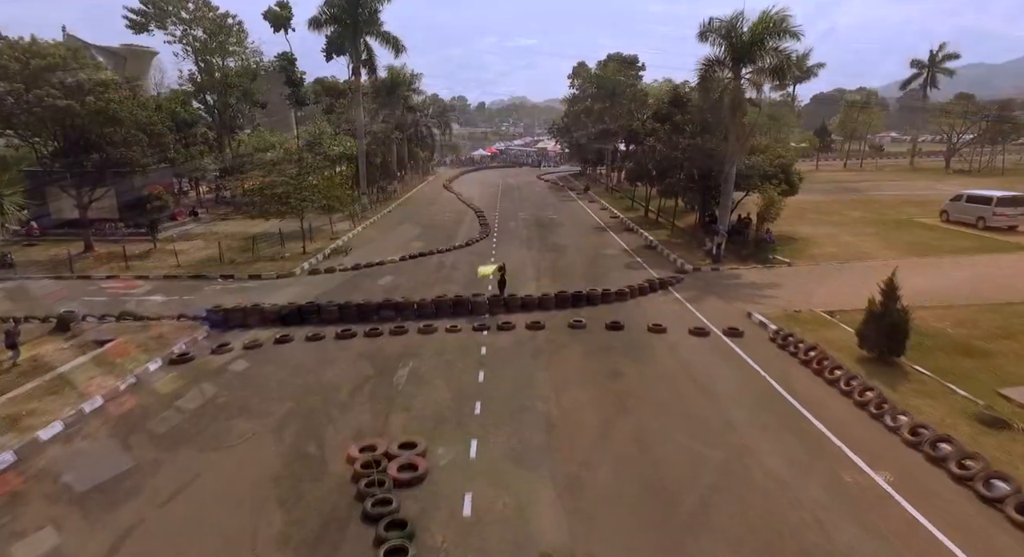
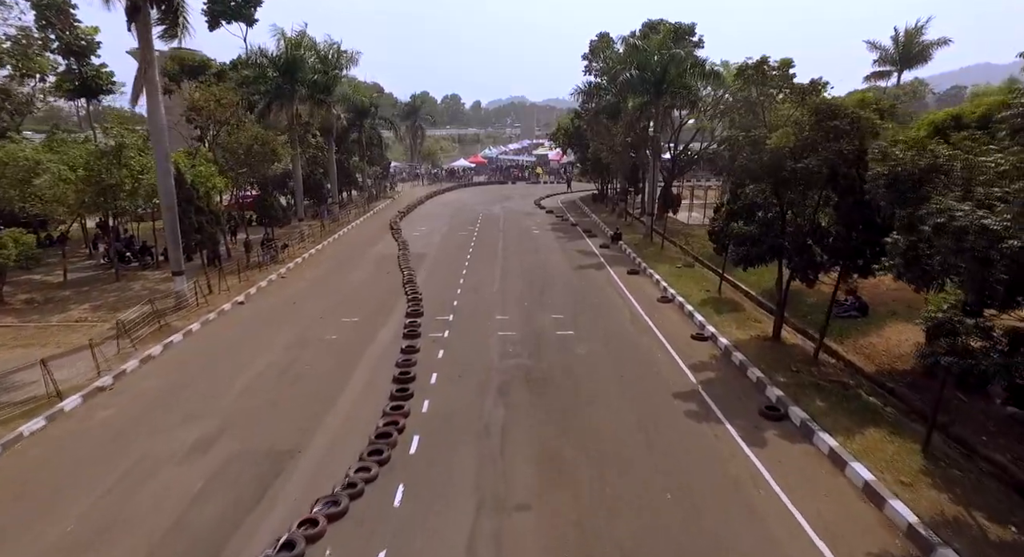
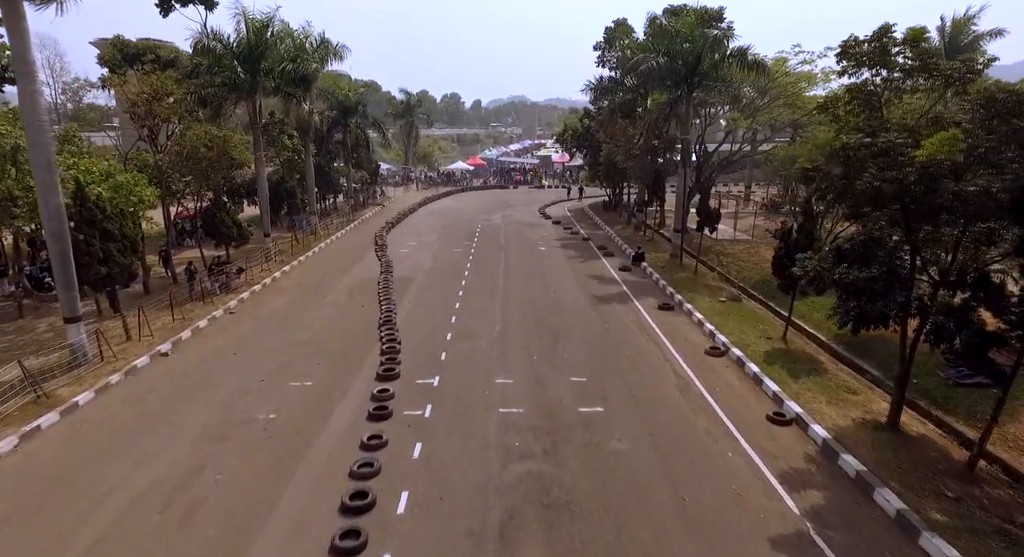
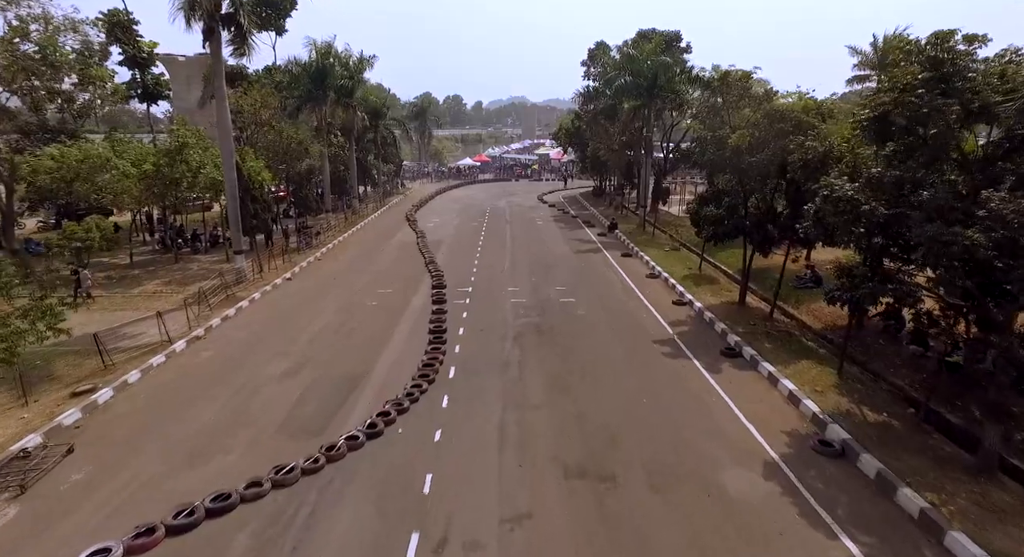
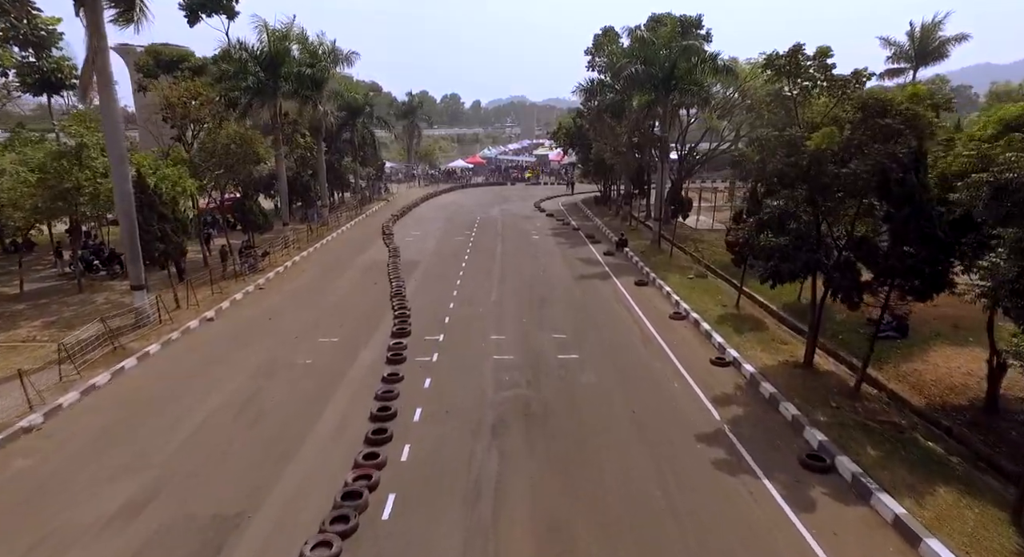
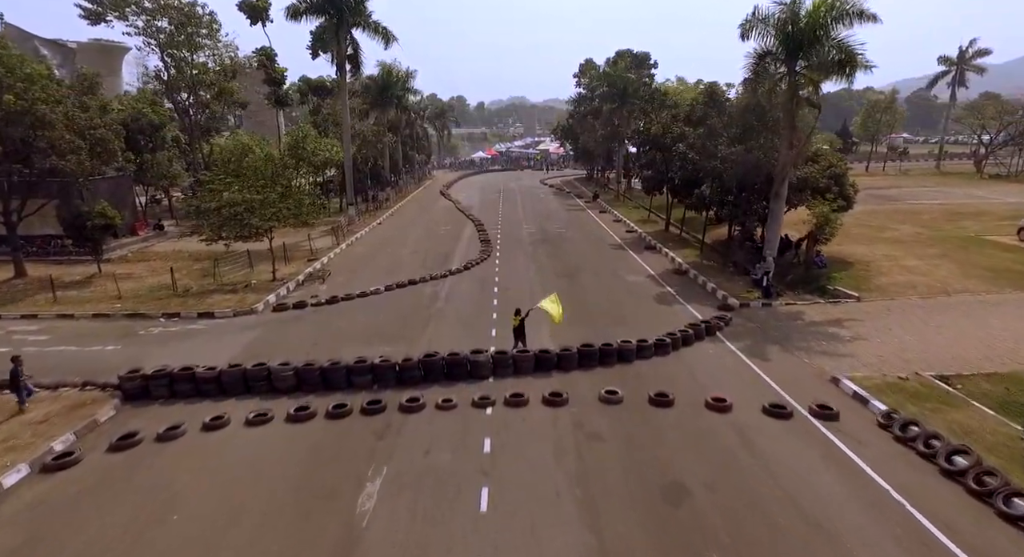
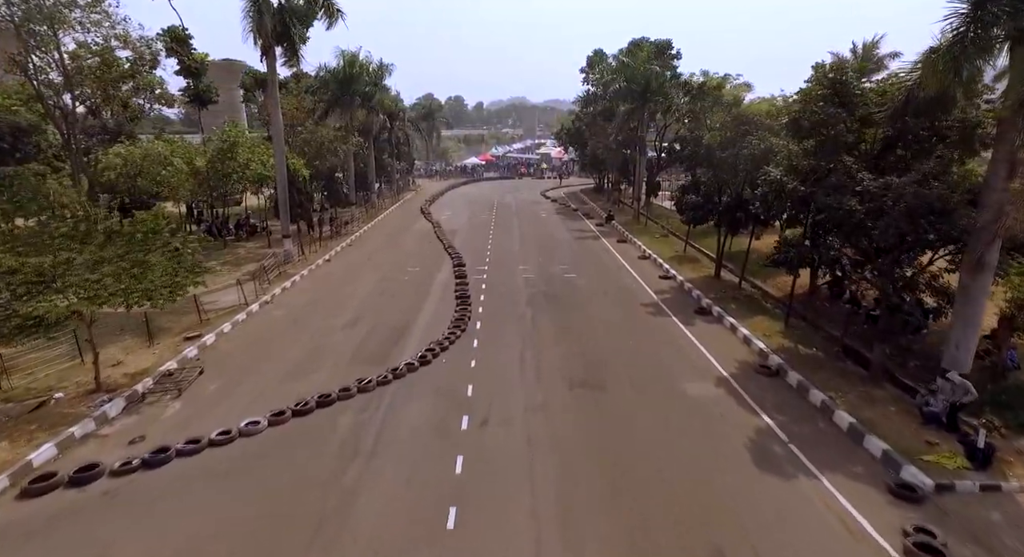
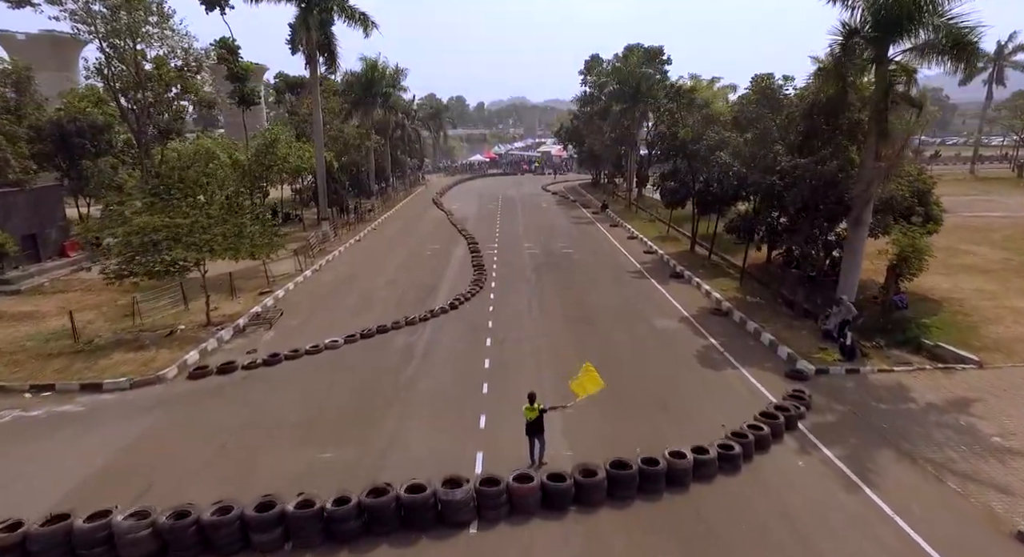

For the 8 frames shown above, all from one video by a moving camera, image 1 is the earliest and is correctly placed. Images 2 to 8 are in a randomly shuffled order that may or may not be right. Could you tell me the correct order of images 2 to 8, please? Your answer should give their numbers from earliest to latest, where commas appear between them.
6, 8, 7, 4, 2, 5, 3
